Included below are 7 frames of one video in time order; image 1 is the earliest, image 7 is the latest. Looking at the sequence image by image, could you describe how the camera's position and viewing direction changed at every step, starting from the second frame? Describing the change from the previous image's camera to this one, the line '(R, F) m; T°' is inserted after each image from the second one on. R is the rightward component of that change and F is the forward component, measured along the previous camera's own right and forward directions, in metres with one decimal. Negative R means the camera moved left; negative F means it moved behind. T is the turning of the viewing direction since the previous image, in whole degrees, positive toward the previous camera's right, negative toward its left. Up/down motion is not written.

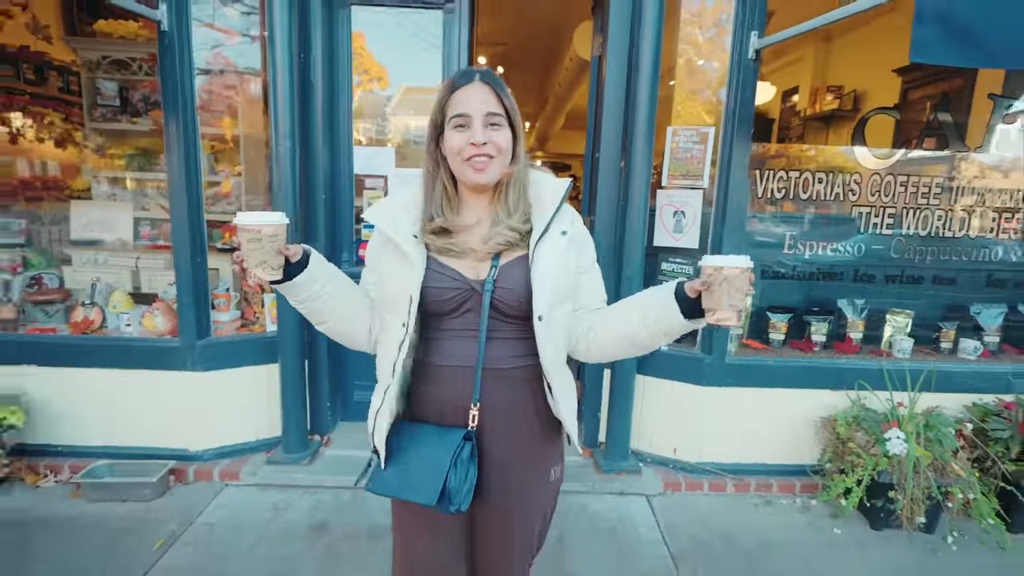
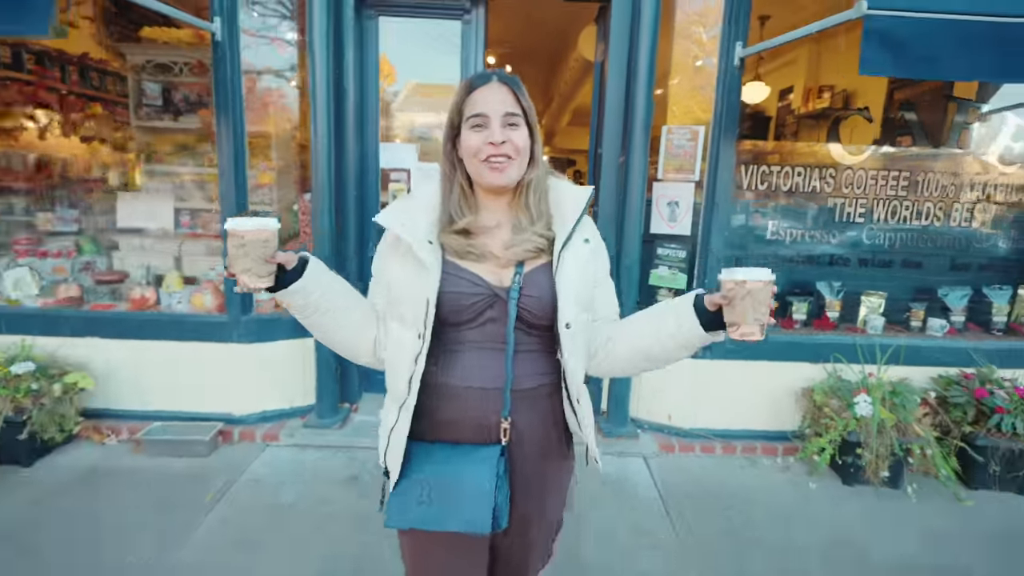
(0.0, -0.4) m; 0°
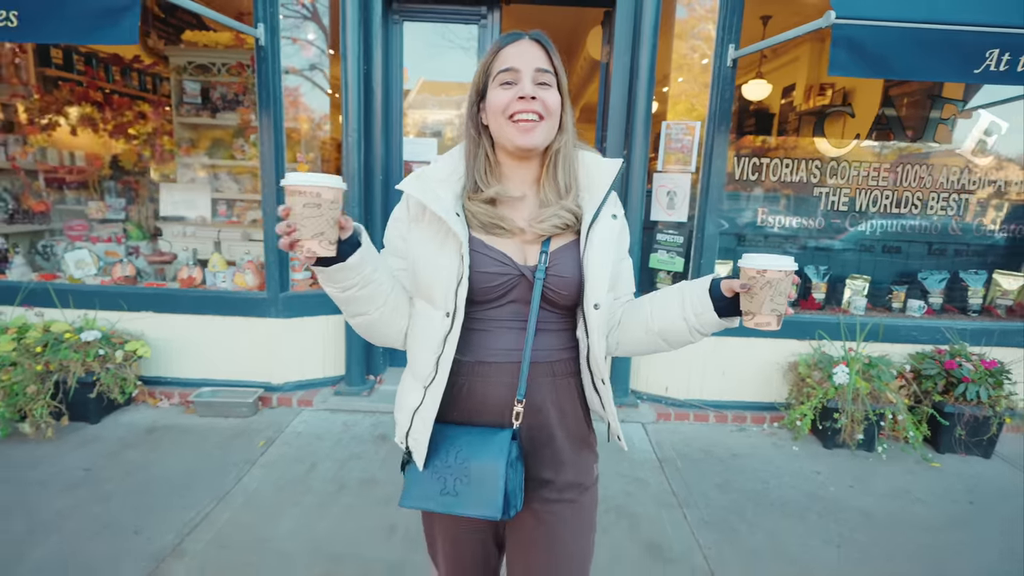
(0.0, -0.4) m; -1°
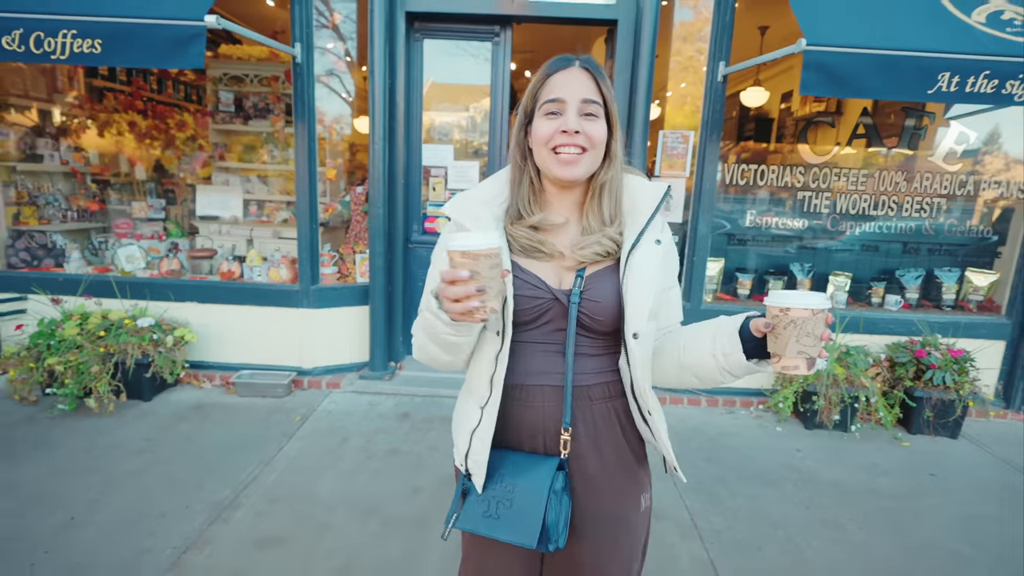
(0.0, -0.4) m; -1°
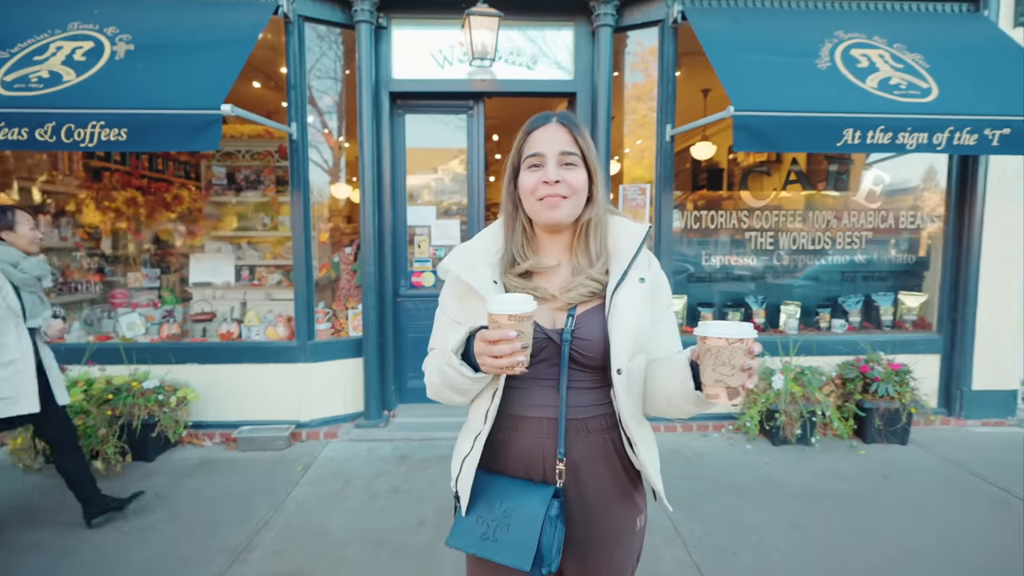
(-0.1, -0.4) m; +3°
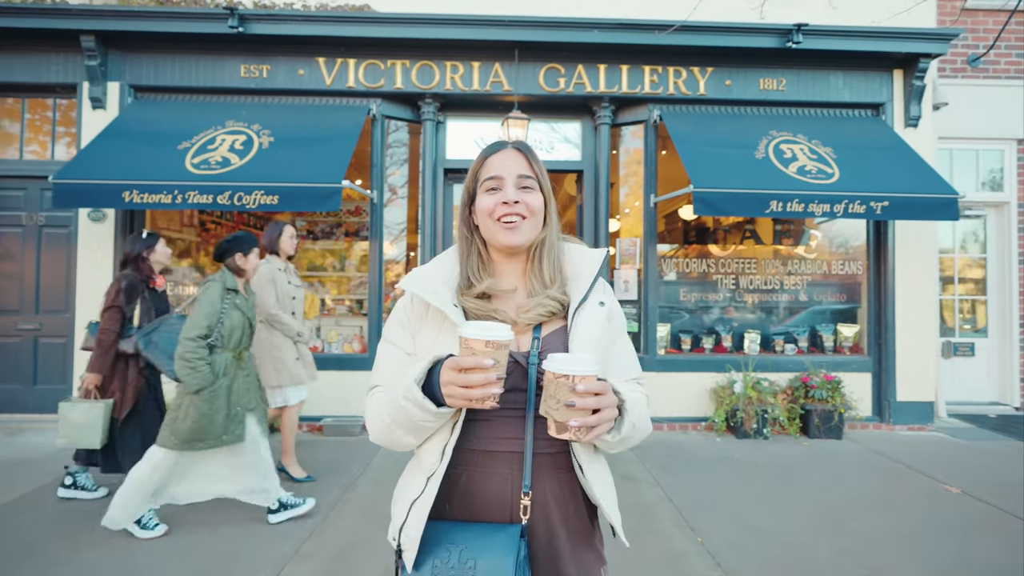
(-0.2, -1.4) m; -1°
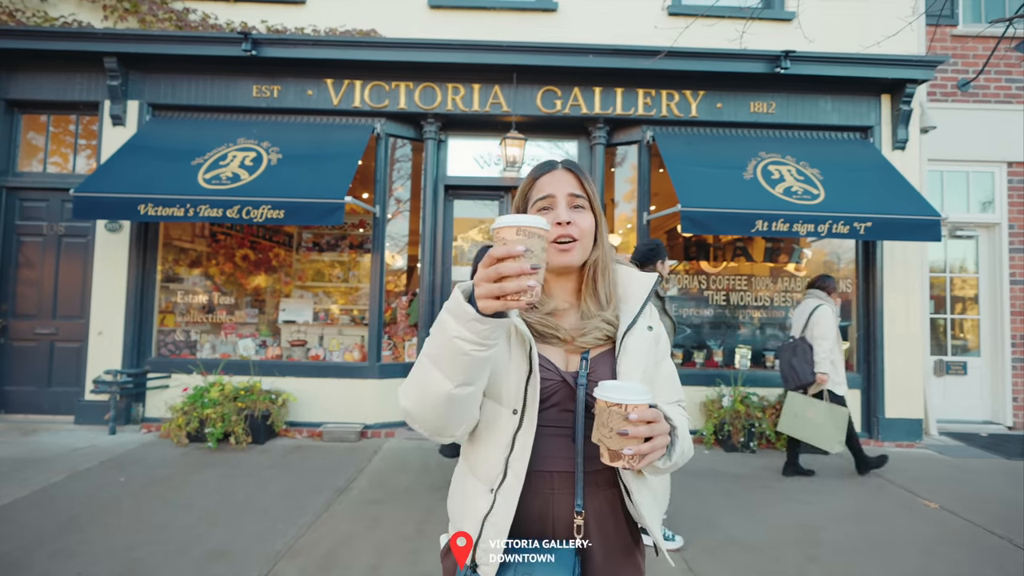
(+0.1, -0.2) m; -1°
